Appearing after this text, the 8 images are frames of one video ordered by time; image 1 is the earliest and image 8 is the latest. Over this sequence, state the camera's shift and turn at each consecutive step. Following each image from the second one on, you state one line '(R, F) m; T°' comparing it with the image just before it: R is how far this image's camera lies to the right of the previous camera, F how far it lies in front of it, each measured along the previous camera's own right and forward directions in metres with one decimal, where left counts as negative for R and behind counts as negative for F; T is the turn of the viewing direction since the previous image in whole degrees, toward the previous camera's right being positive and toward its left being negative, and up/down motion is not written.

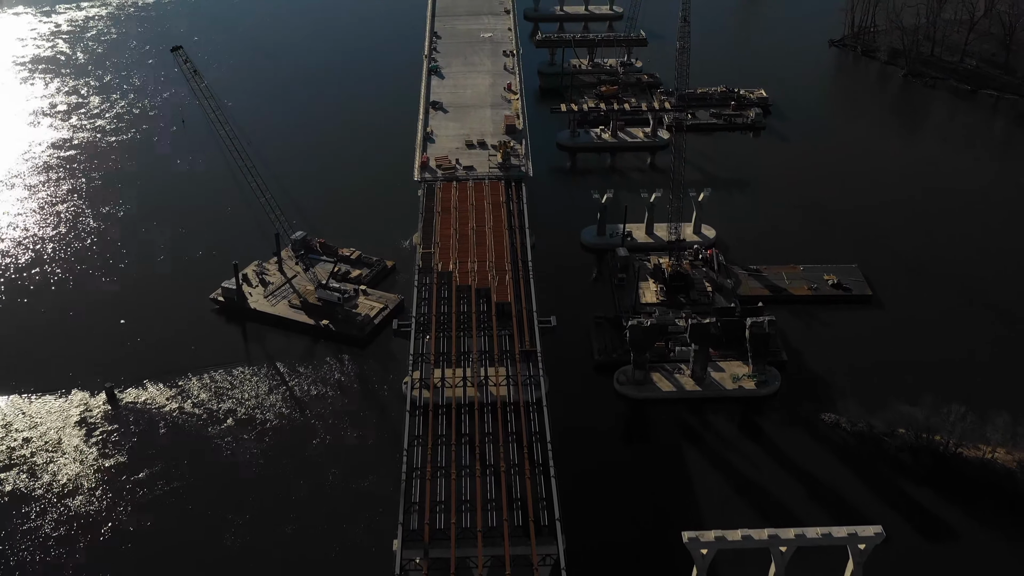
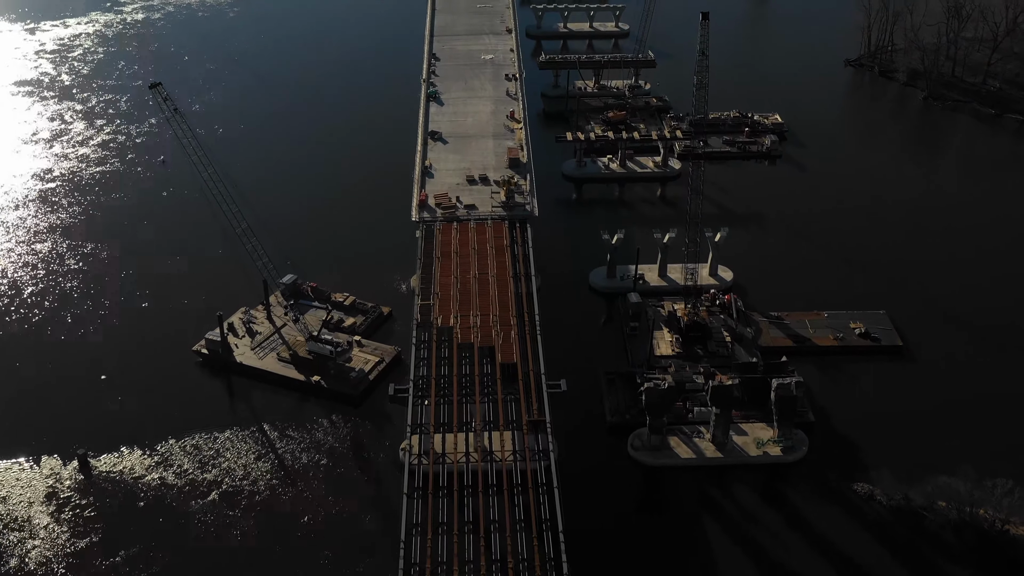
(-0.3, +4.9) m; 0°
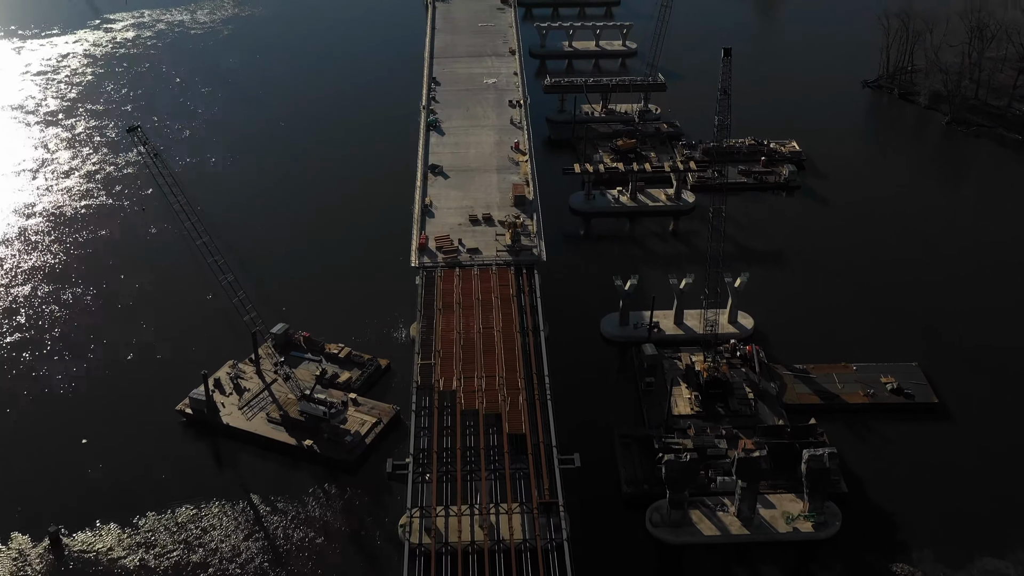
(-0.4, +4.7) m; 0°
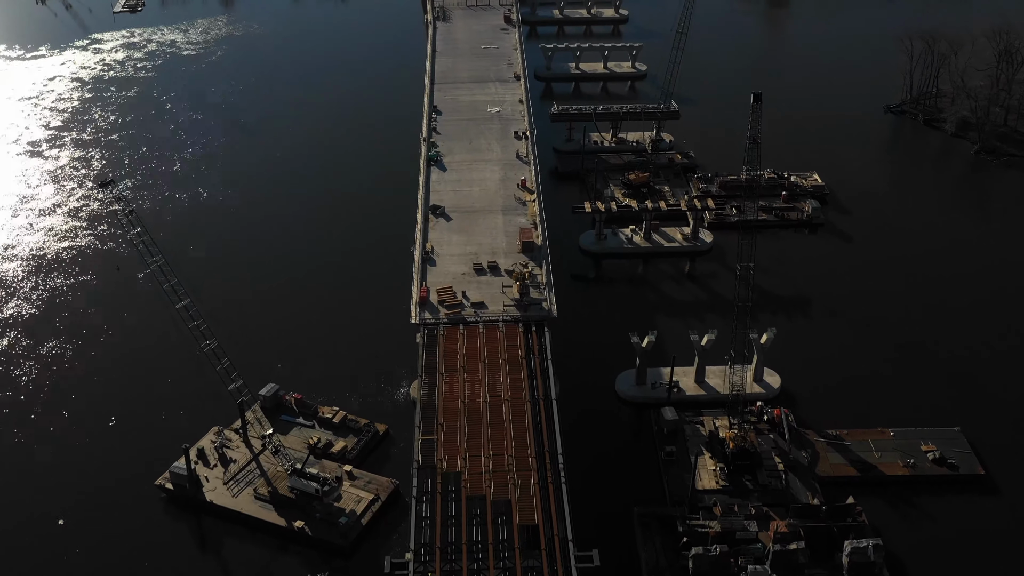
(-0.4, +5.2) m; 0°
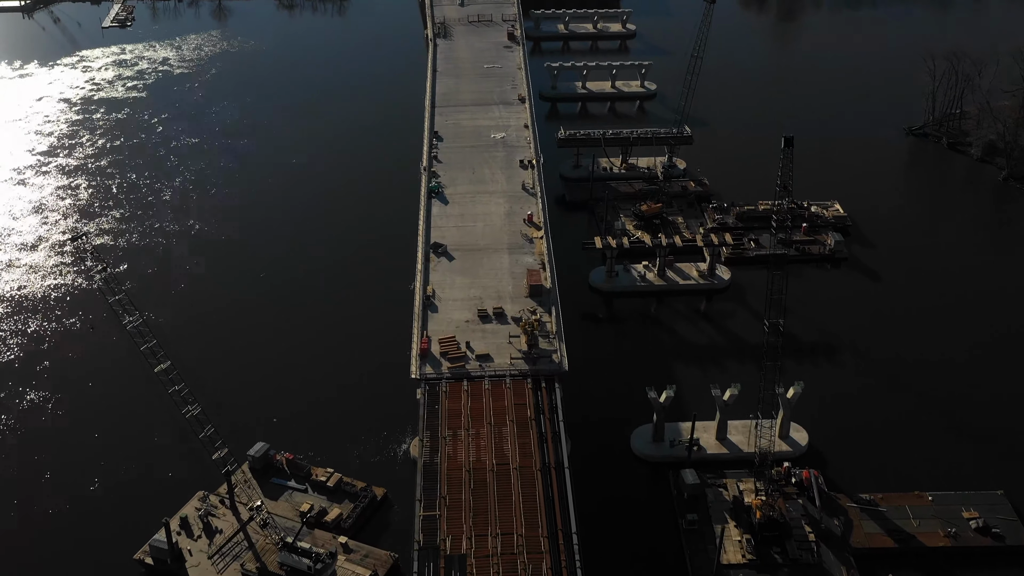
(-0.3, +4.5) m; 0°
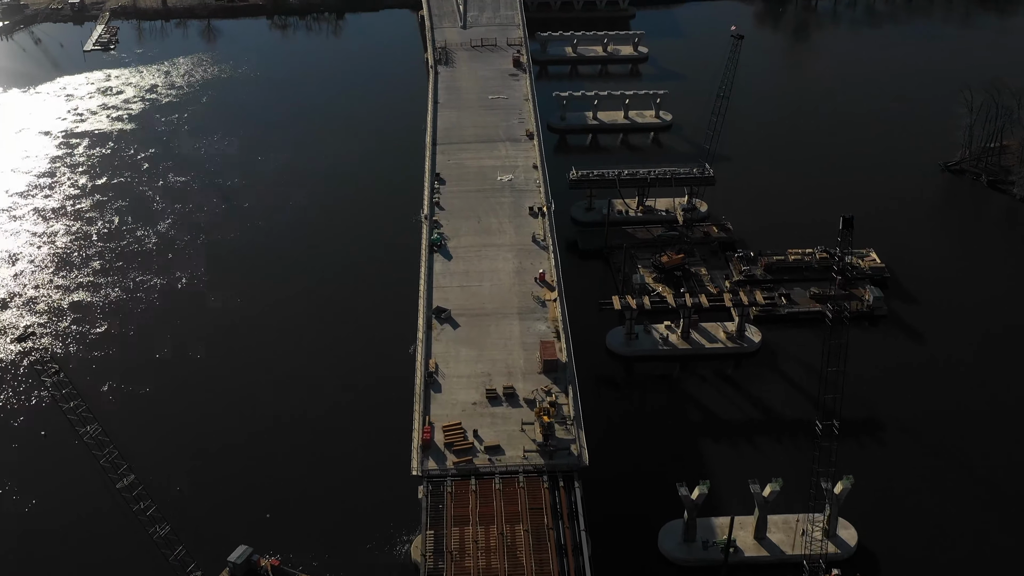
(-0.6, +6.7) m; 0°
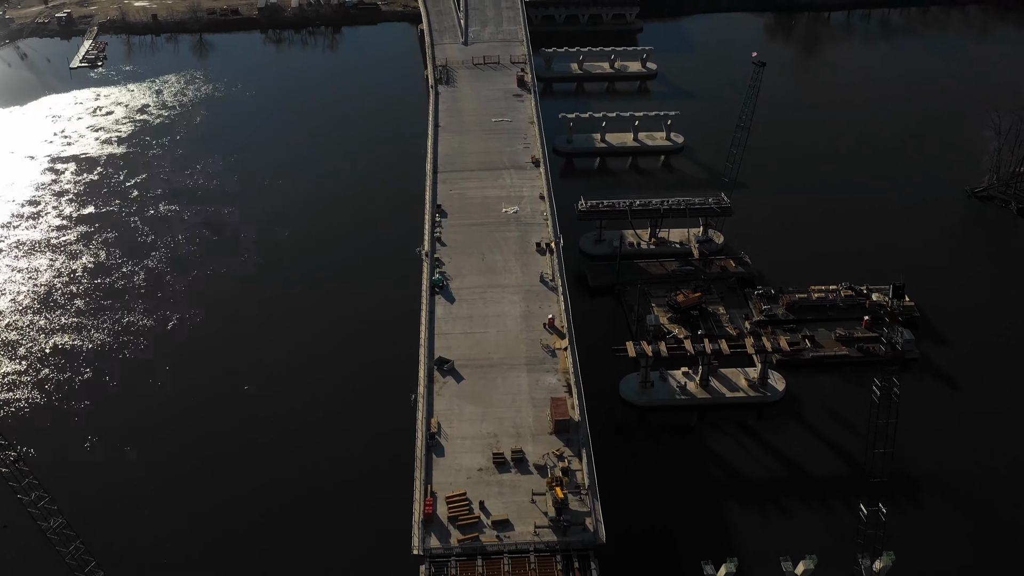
(-0.4, +4.5) m; 0°
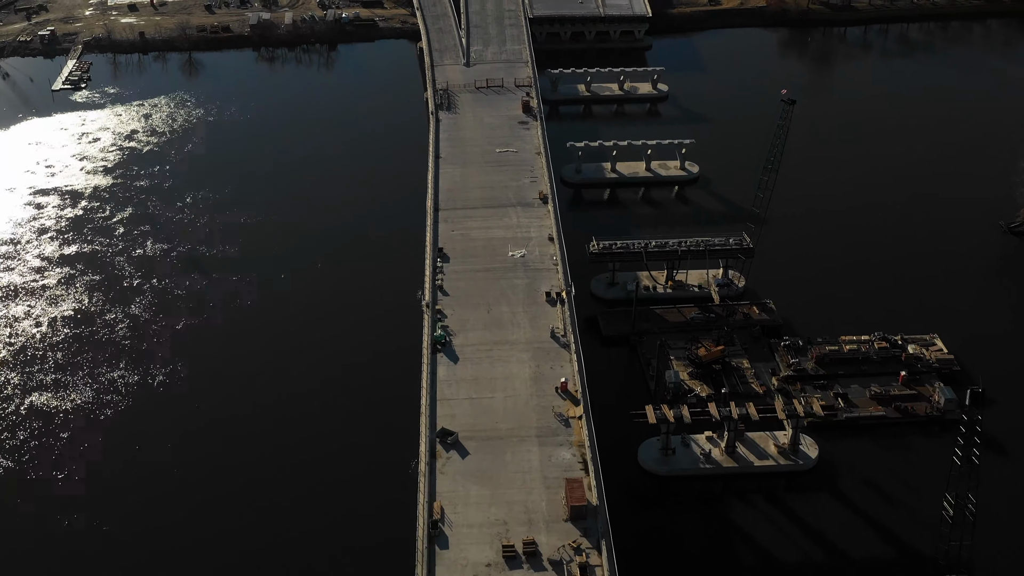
(-0.4, +5.3) m; 0°
